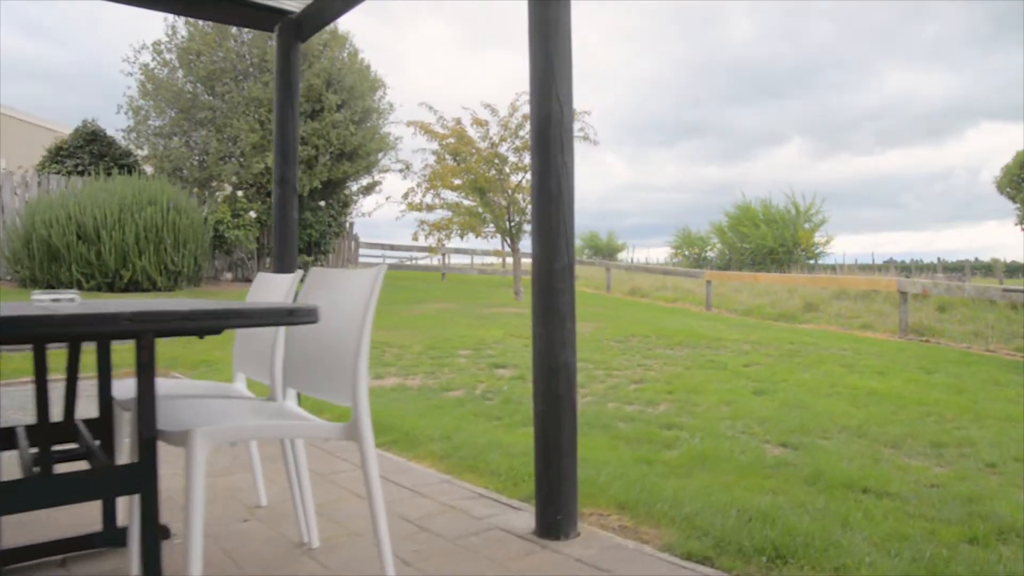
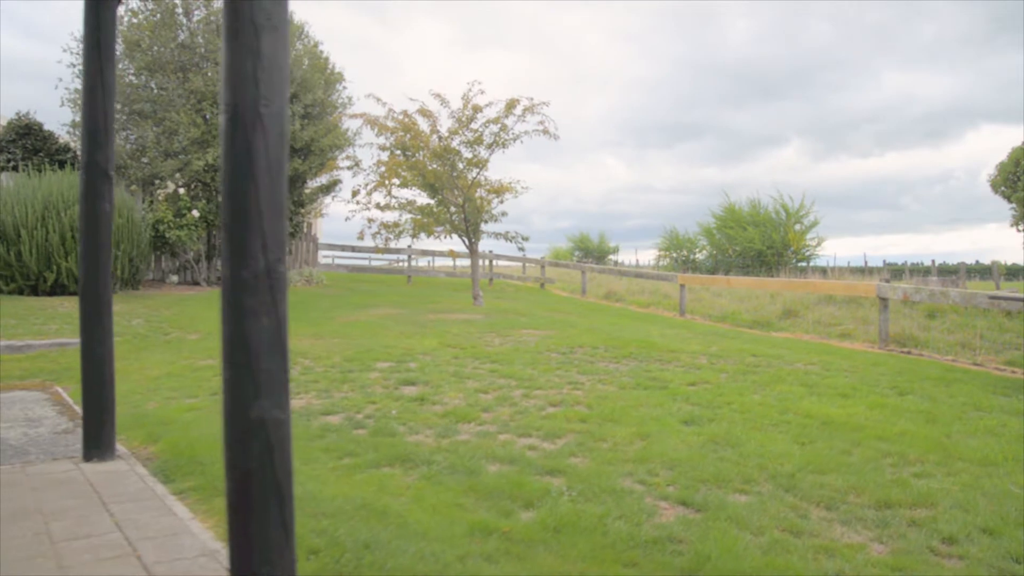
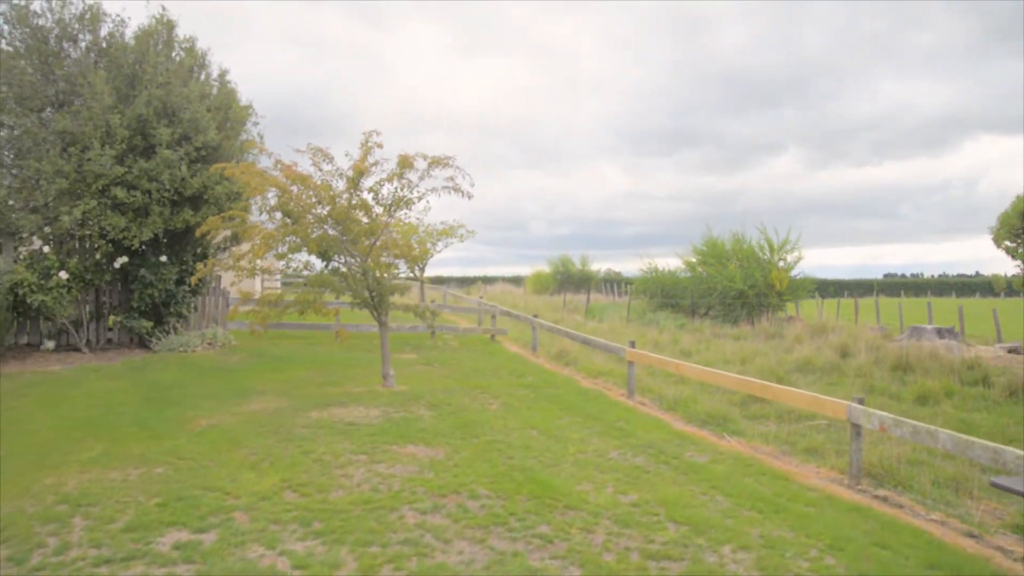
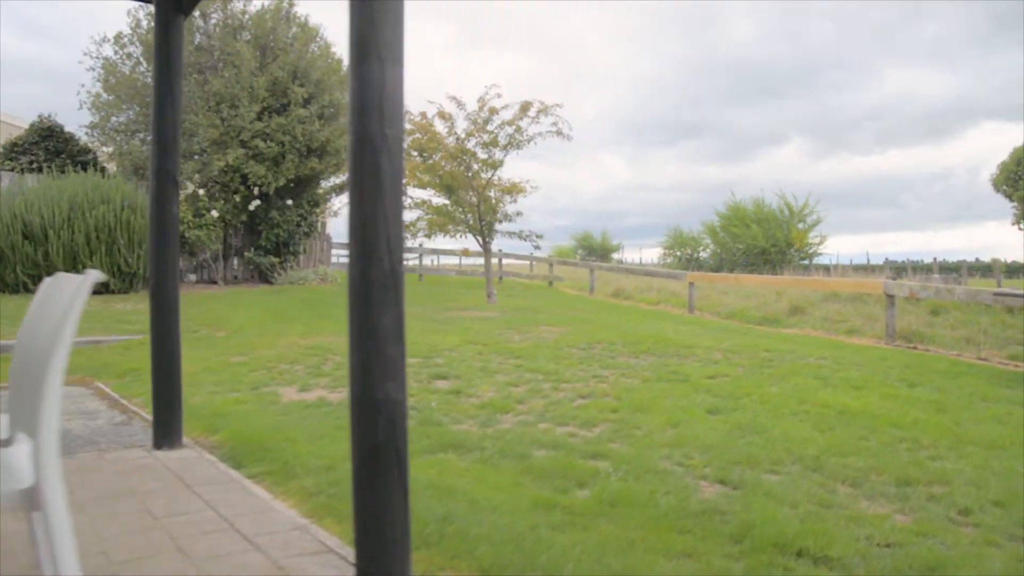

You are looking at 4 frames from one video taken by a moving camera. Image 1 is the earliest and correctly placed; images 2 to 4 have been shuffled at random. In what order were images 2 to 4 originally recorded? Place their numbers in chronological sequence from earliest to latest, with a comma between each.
4, 2, 3
